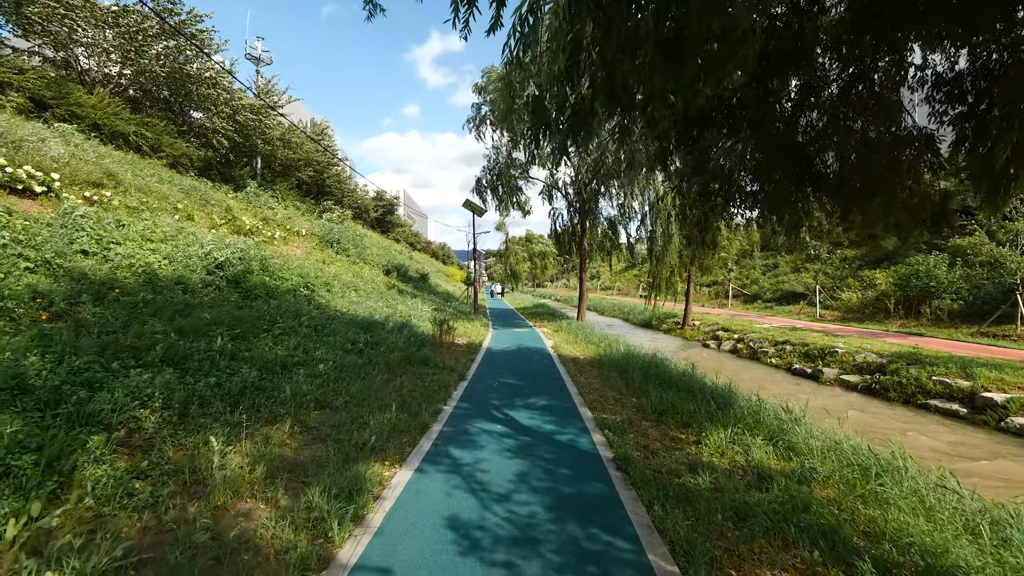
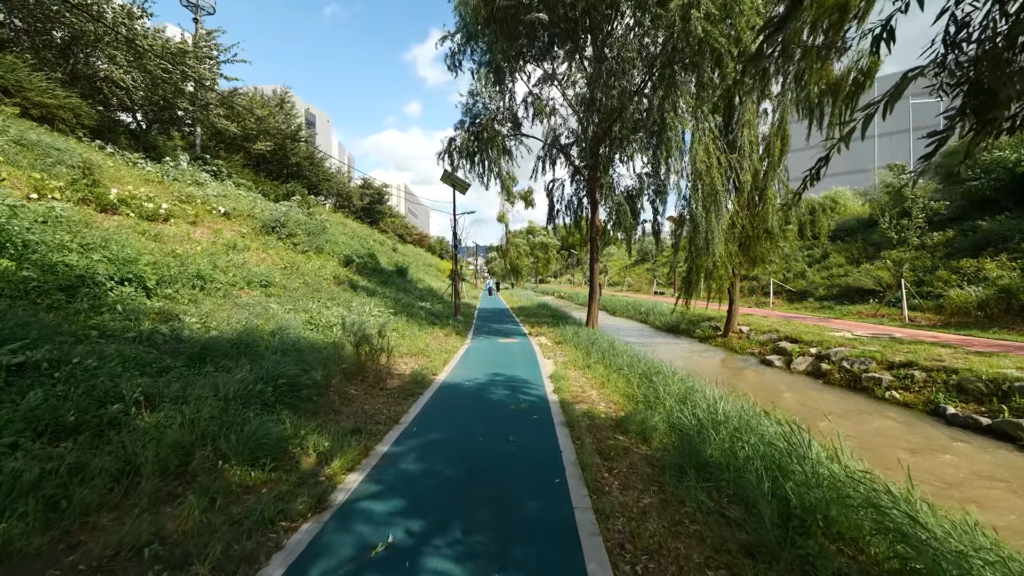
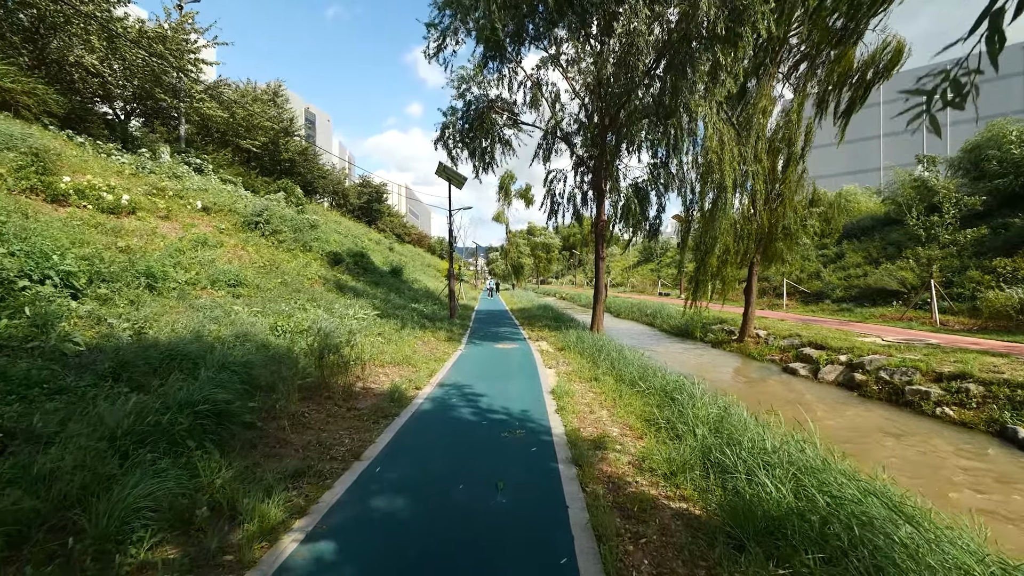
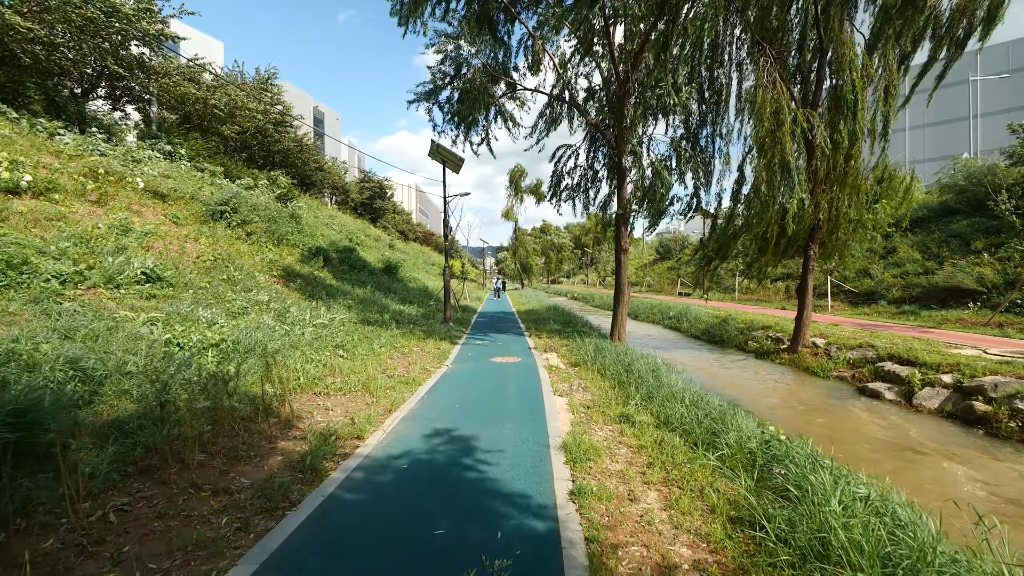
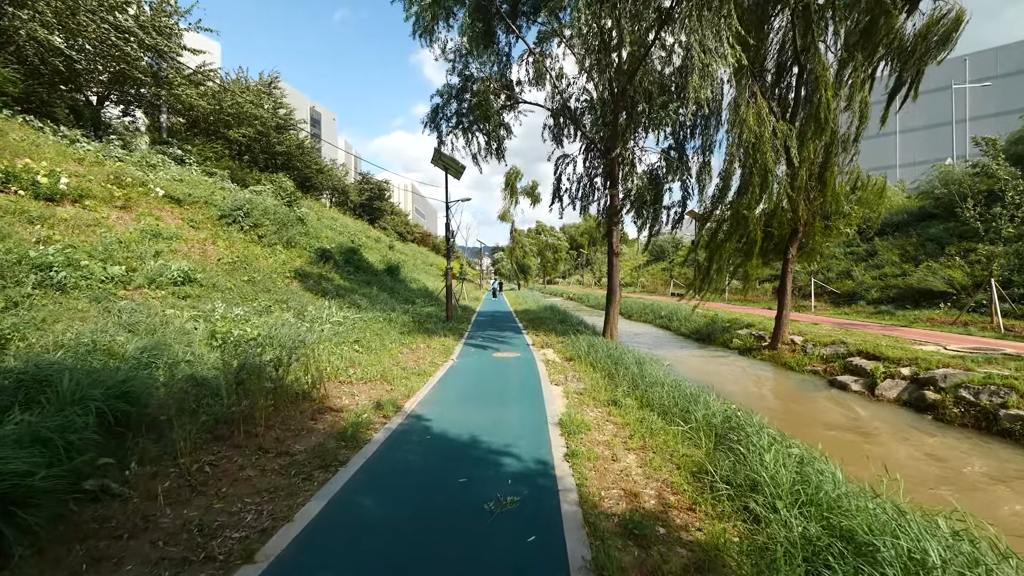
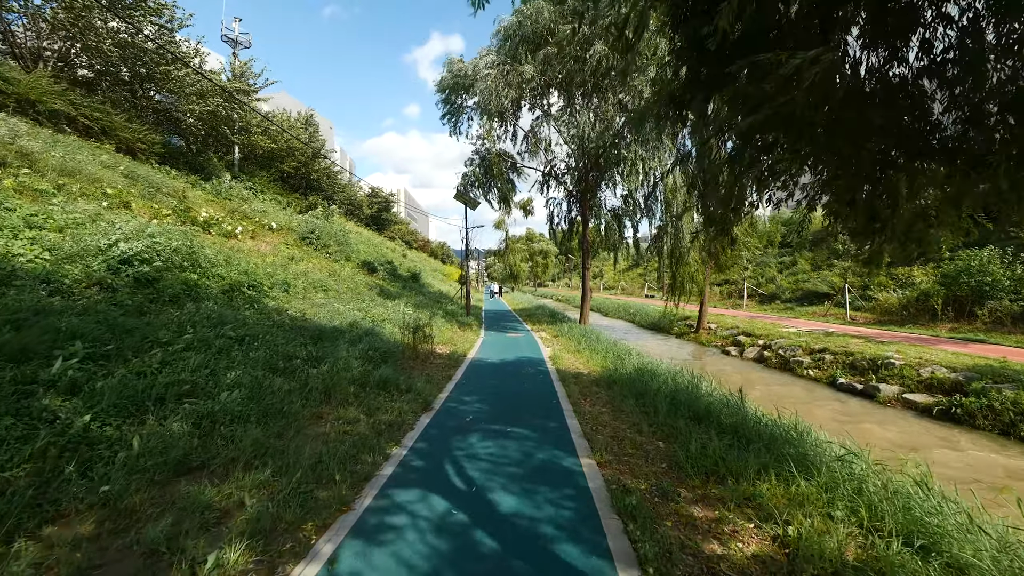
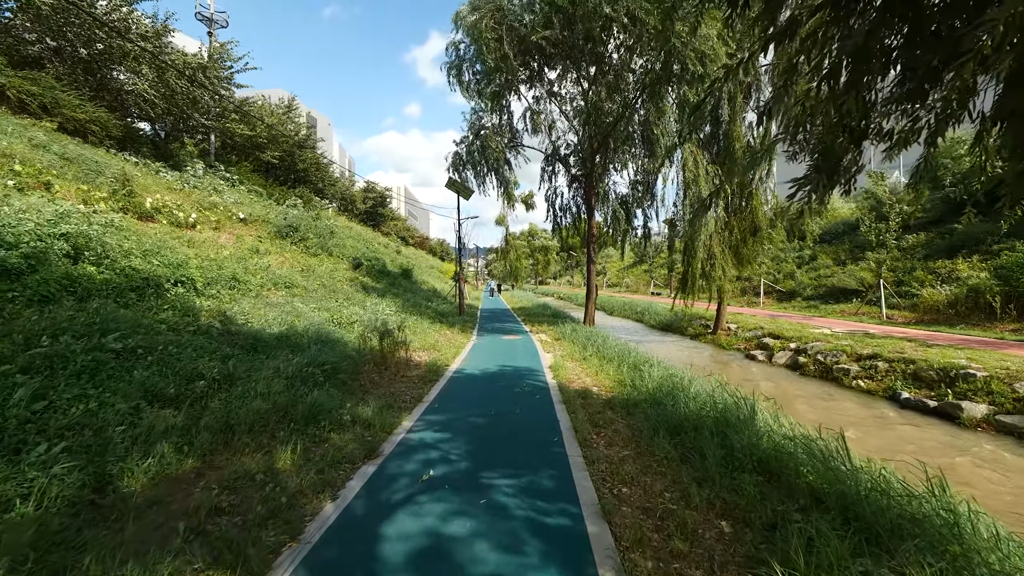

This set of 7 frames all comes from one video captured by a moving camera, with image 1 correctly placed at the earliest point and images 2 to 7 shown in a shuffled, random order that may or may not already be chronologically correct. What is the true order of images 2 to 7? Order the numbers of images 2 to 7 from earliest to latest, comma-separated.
6, 7, 2, 3, 5, 4
